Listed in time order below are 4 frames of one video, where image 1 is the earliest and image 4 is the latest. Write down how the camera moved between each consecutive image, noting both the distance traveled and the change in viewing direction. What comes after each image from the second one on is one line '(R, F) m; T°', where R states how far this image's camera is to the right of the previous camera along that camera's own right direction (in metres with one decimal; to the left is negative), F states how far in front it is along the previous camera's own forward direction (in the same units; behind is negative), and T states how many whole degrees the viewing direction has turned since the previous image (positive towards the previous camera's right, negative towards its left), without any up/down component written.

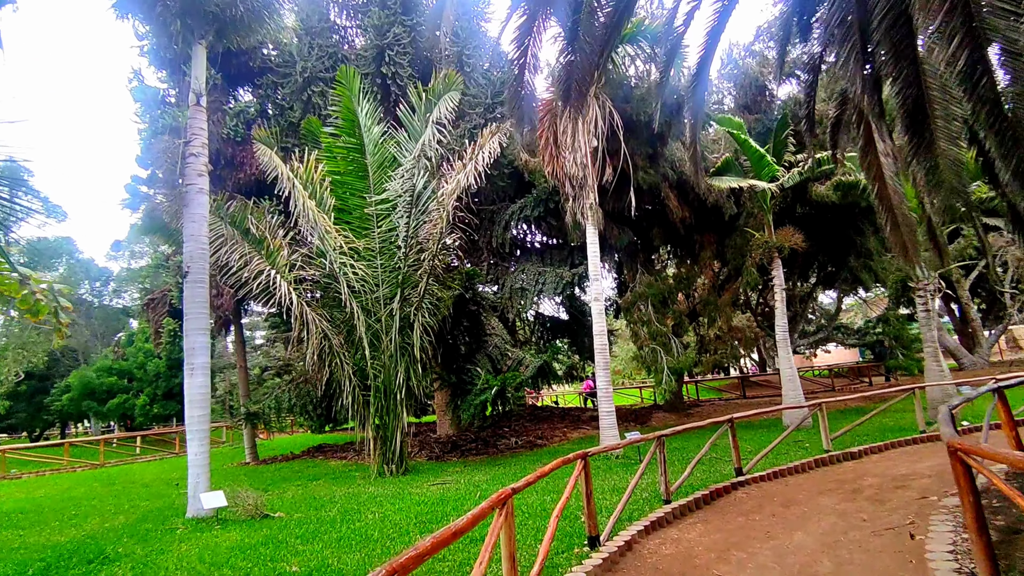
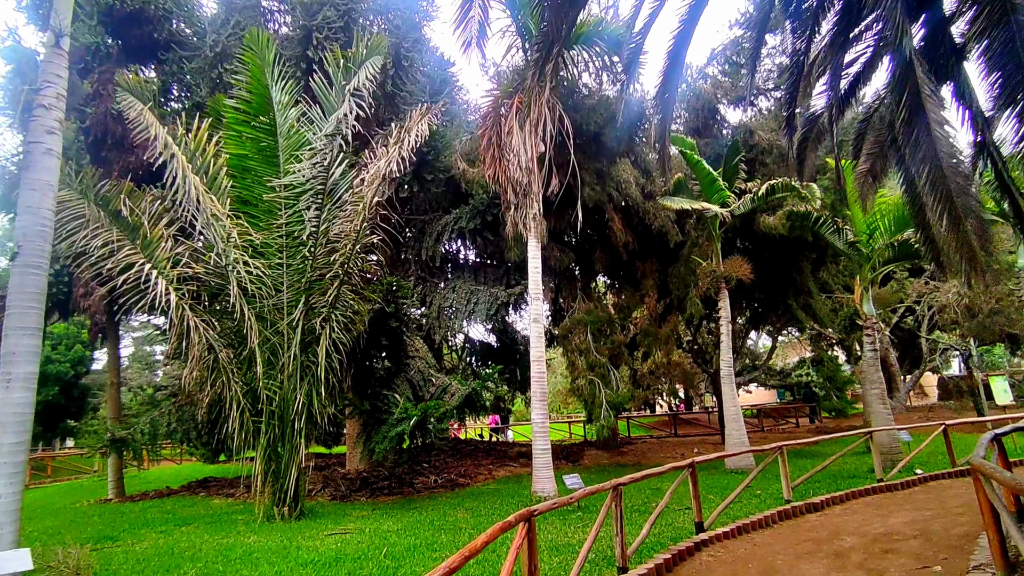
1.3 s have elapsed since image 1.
(0.0, +1.3) m; +7°
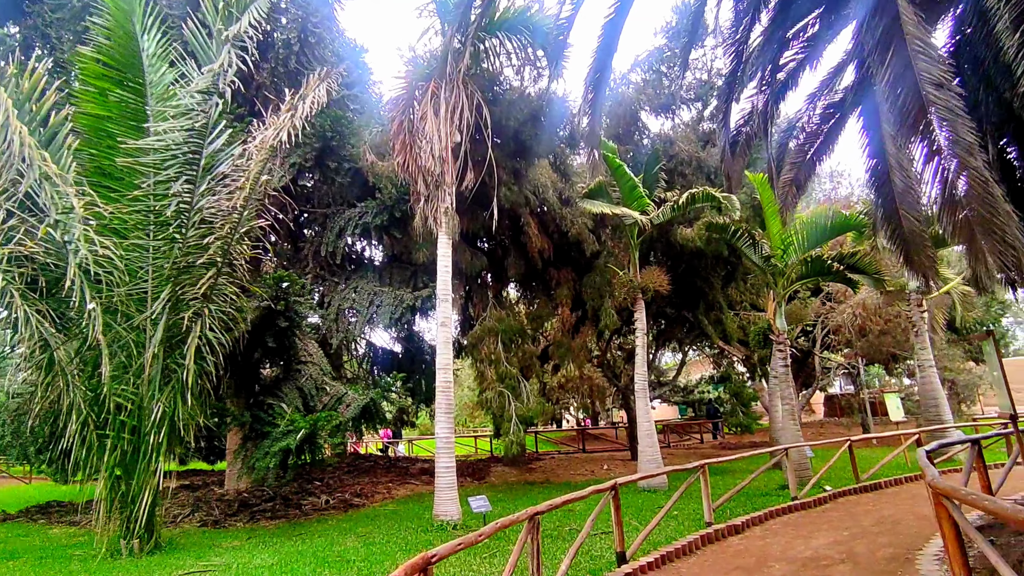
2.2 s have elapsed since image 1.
(0.0, +0.8) m; +8°
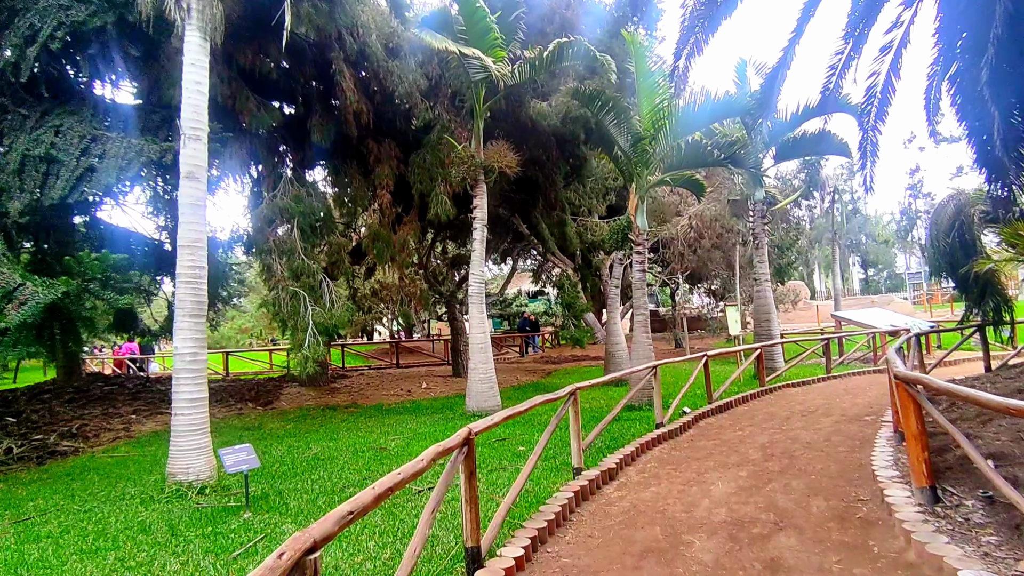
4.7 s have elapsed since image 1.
(+0.2, +2.5) m; +17°
